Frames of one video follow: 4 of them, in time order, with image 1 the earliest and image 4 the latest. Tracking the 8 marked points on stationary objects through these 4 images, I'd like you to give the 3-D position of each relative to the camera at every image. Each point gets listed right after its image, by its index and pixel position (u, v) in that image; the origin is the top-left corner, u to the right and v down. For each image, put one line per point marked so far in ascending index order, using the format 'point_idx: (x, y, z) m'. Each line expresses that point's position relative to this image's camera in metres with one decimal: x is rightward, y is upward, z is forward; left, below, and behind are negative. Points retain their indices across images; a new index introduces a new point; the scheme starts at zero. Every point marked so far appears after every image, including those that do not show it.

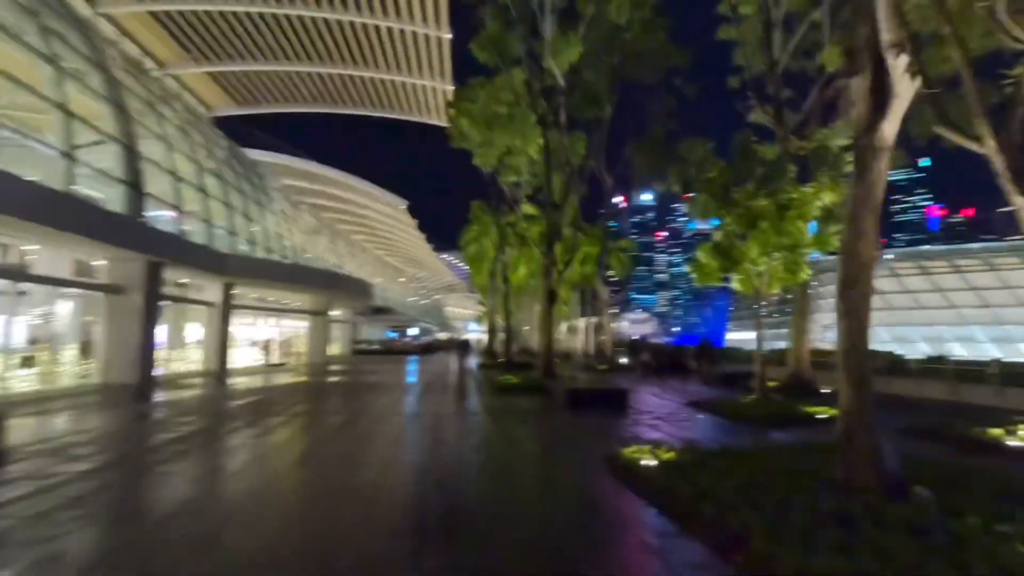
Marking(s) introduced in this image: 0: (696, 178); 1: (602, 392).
0: (+3.4, +2.0, +14.2) m
1: (+1.9, -2.1, +15.3) m
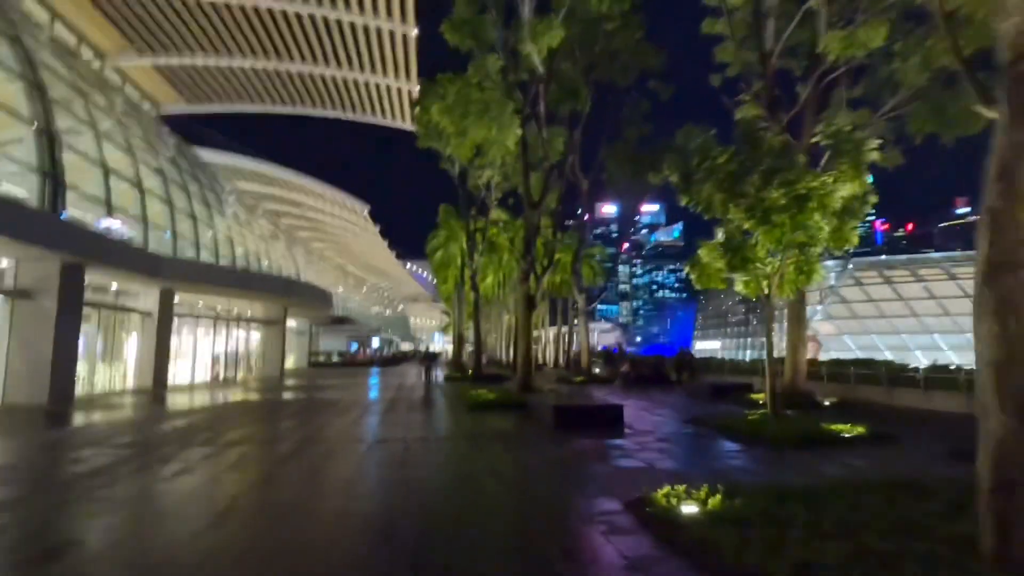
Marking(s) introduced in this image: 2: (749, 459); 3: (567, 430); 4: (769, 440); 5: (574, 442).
0: (+3.0, +2.0, +12.6) m
1: (+1.5, -2.1, +13.5) m
2: (+3.1, -2.2, +10.0) m
3: (+1.0, -2.4, +13.1) m
4: (+3.7, -2.2, +10.9) m
5: (+1.0, -2.4, +12.0) m
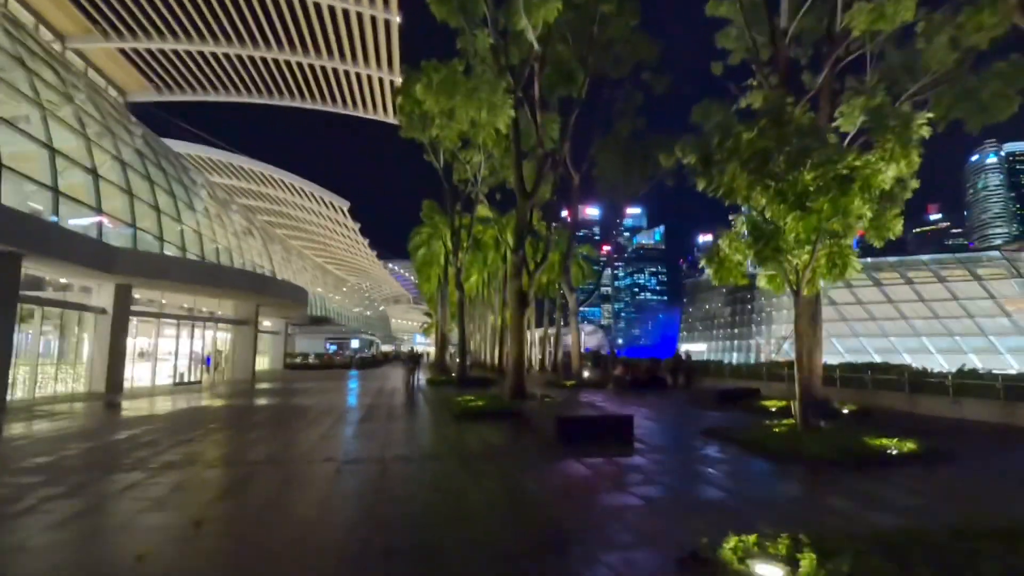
0: (+3.0, +2.0, +11.1) m
1: (+1.4, -2.1, +12.0) m
2: (+3.0, -2.1, +8.5) m
3: (+0.9, -2.4, +11.5) m
4: (+3.6, -2.1, +9.5) m
5: (+0.9, -2.3, +10.5) m
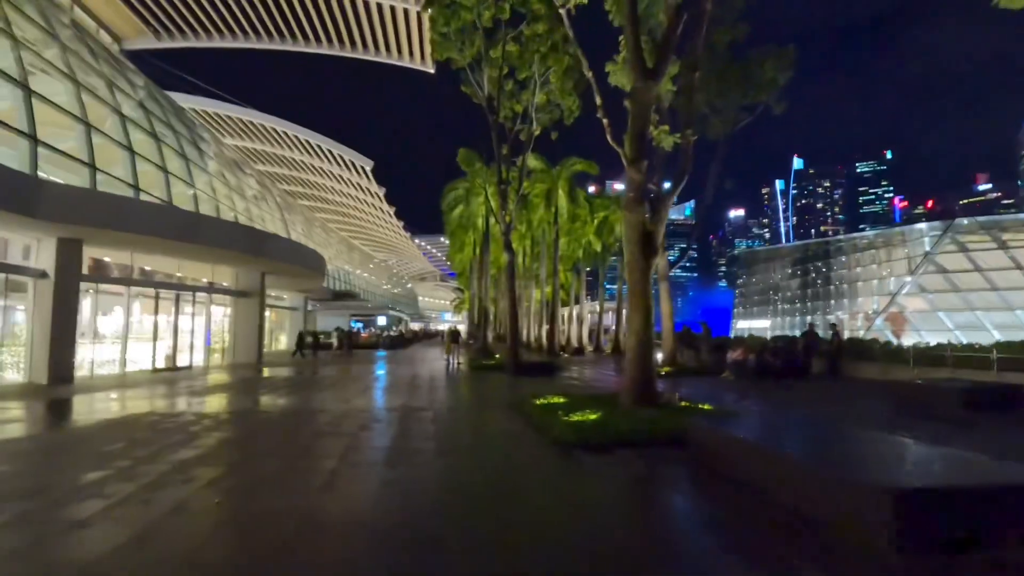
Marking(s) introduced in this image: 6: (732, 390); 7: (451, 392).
0: (+4.4, +2.8, +4.3) m
1: (+2.8, -1.3, +5.4) m
2: (+4.4, -1.5, +1.8) m
3: (+2.3, -1.6, +4.9) m
4: (+5.0, -1.4, +2.7) m
5: (+2.3, -1.6, +3.8) m
6: (+4.9, -2.3, +17.0) m
7: (-1.4, -2.5, +18.2) m
